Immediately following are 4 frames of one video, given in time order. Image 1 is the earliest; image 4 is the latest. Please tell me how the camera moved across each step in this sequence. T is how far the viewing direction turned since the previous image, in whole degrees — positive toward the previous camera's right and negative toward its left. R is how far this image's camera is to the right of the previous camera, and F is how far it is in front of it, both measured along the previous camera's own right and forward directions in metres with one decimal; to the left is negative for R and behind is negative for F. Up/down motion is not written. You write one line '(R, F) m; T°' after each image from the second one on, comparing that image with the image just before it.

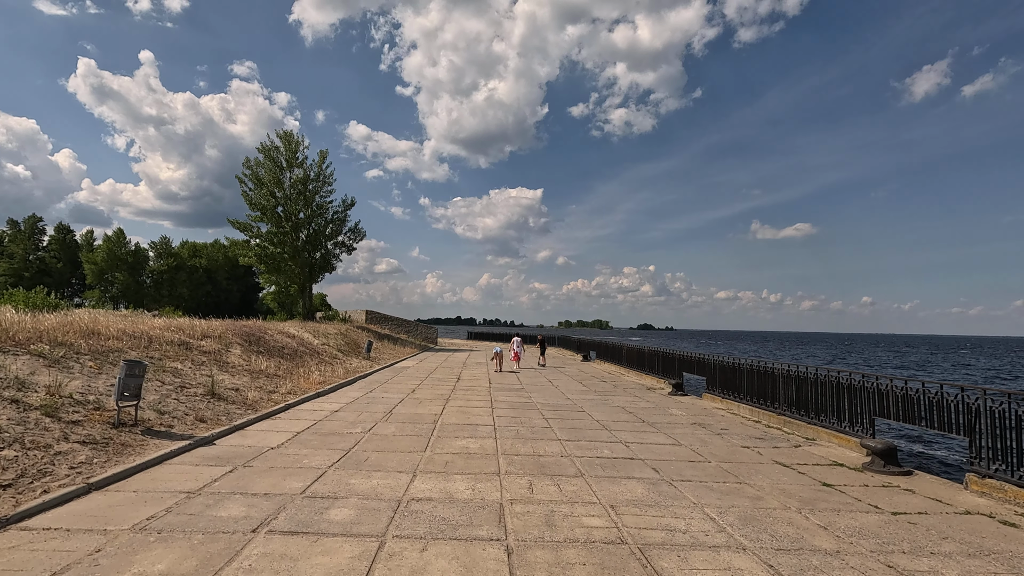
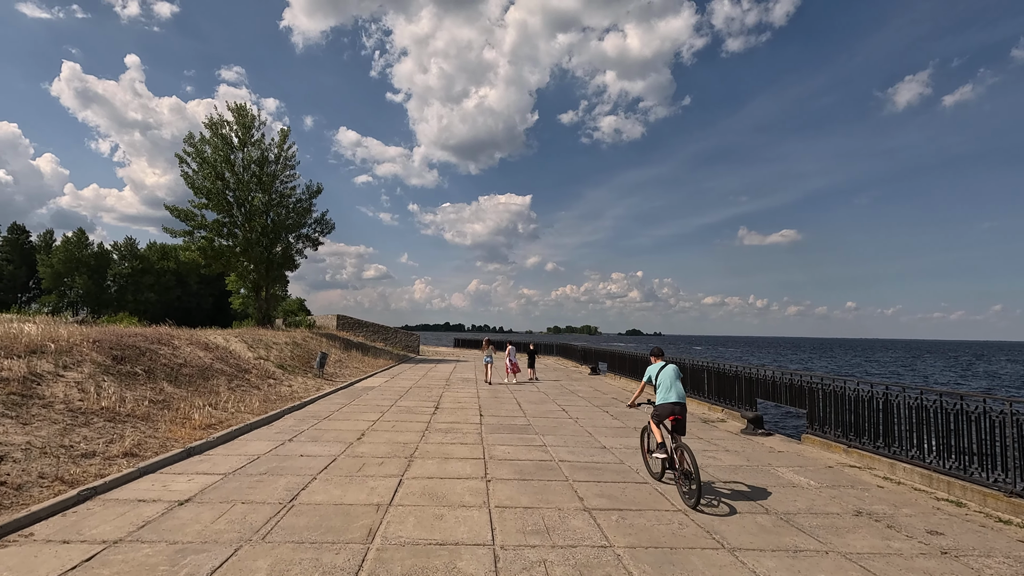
(-0.3, +4.9) m; +1°
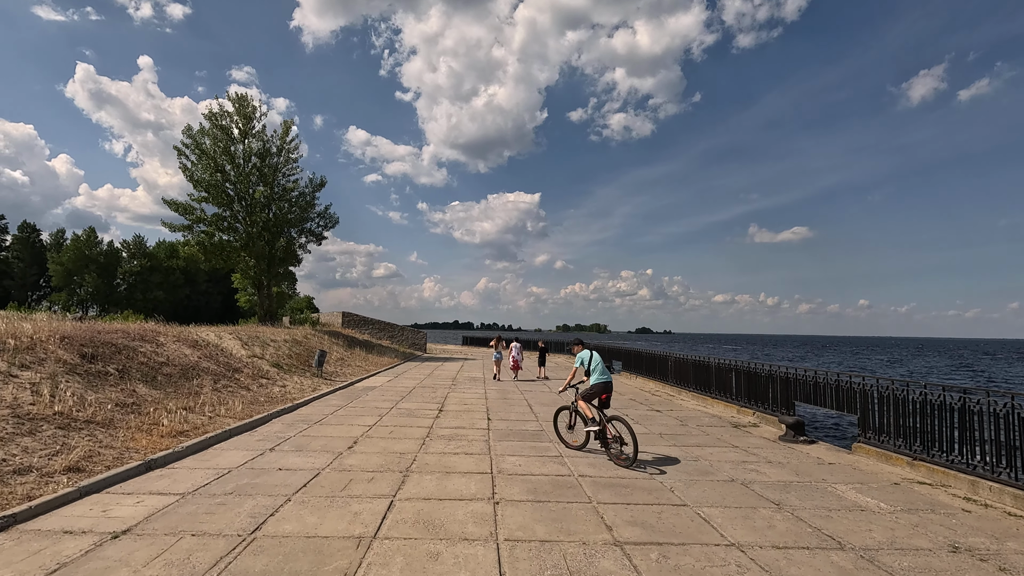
(0.0, +1.1) m; -1°
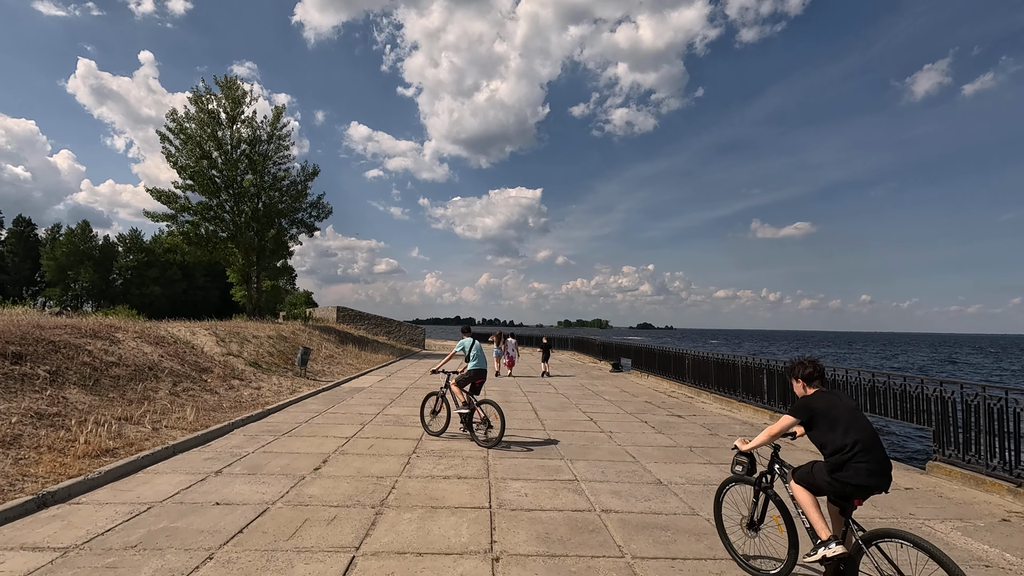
(0.0, +1.4) m; 0°
